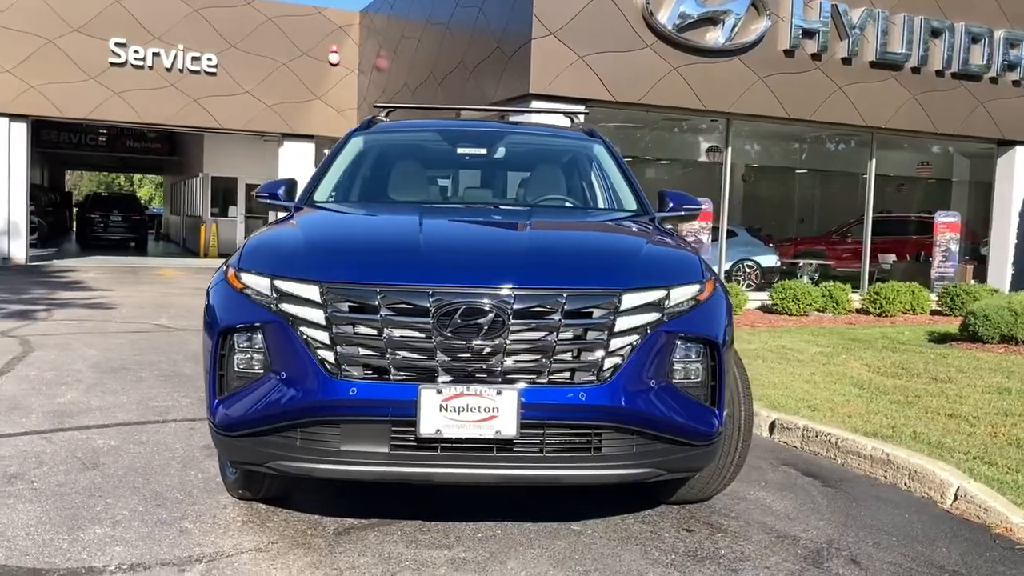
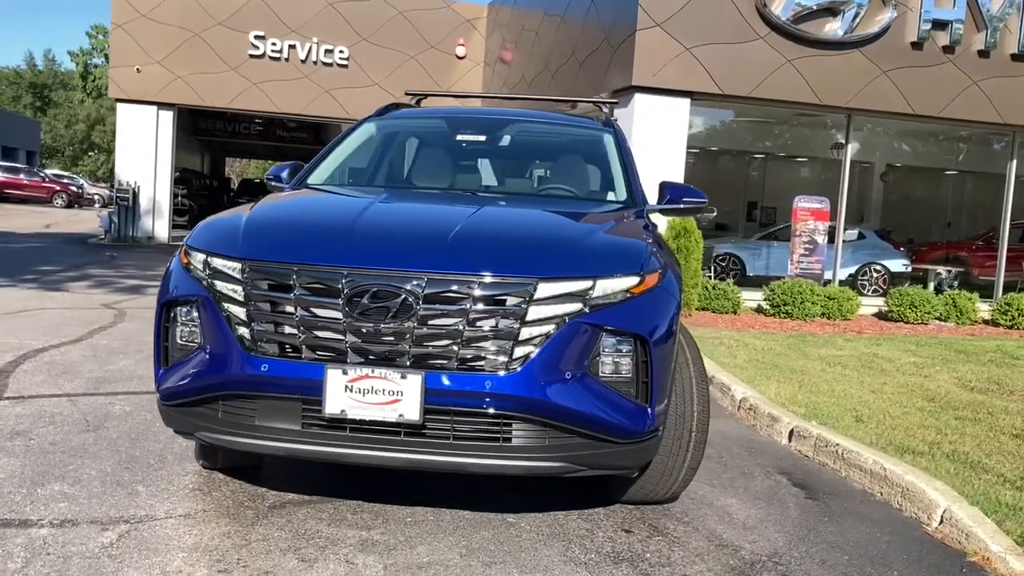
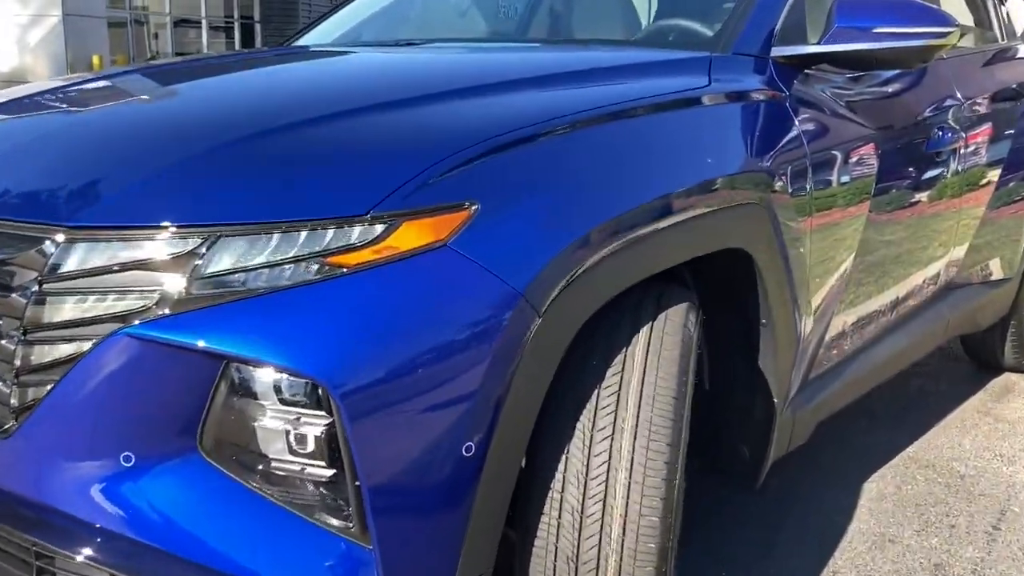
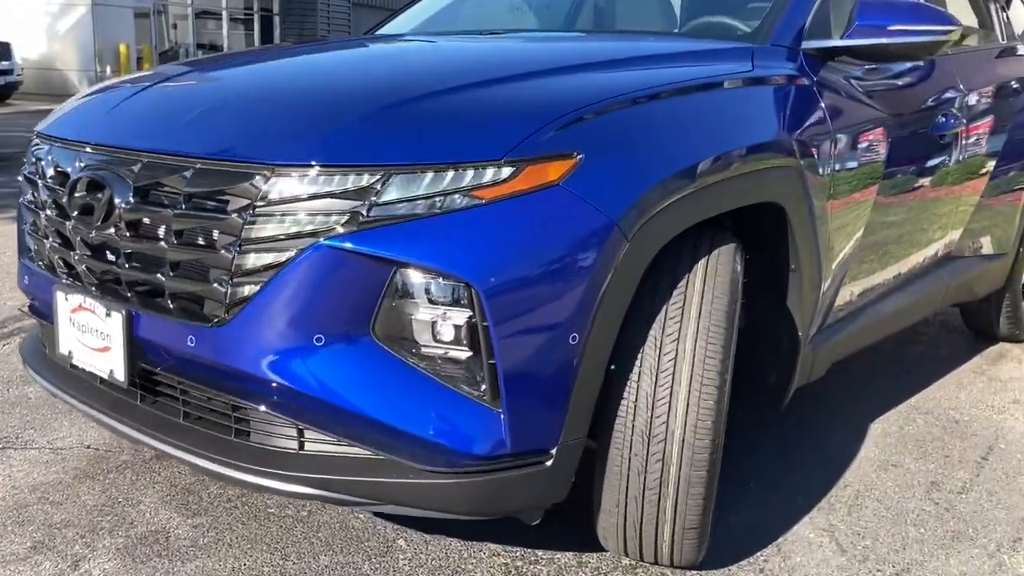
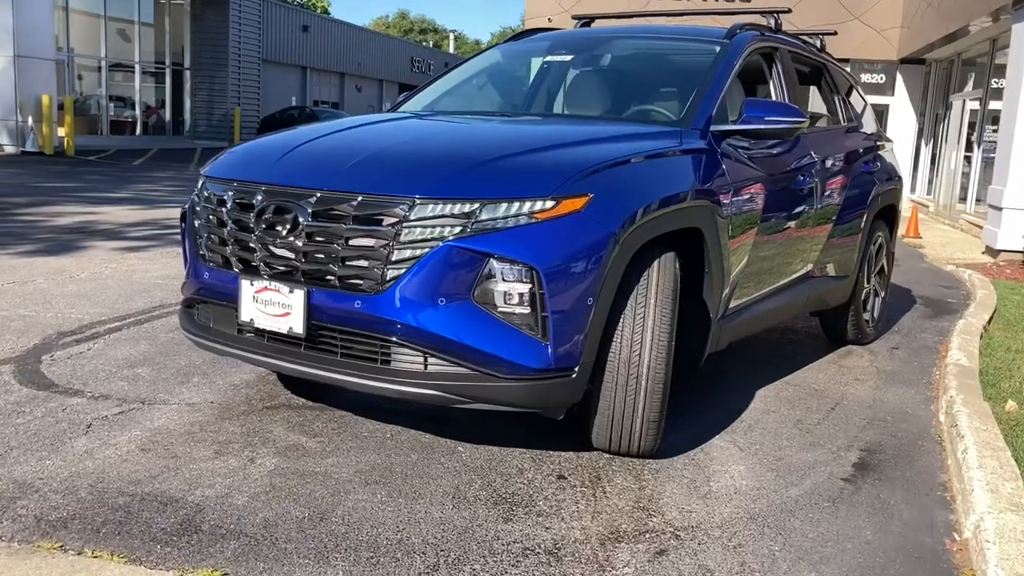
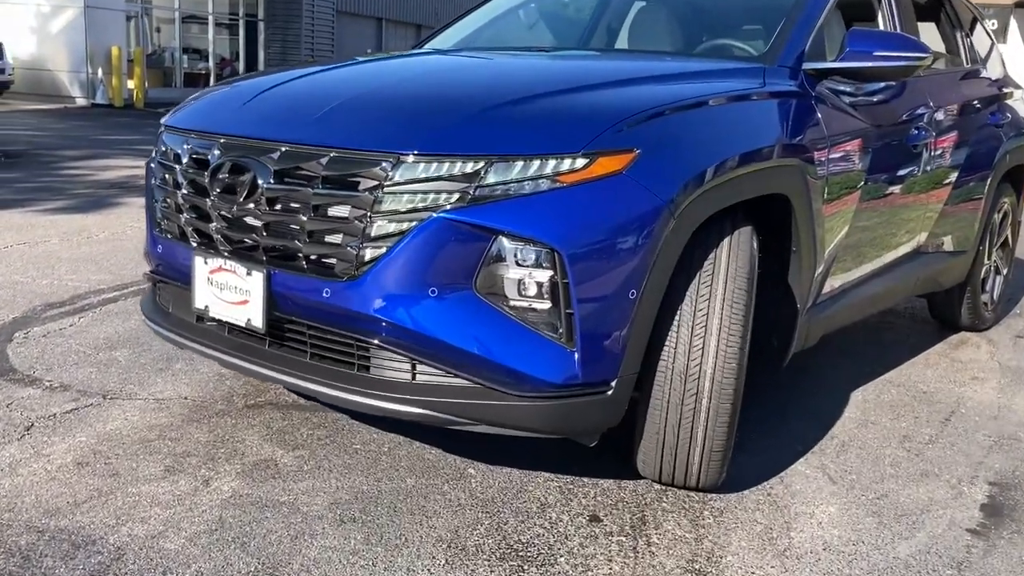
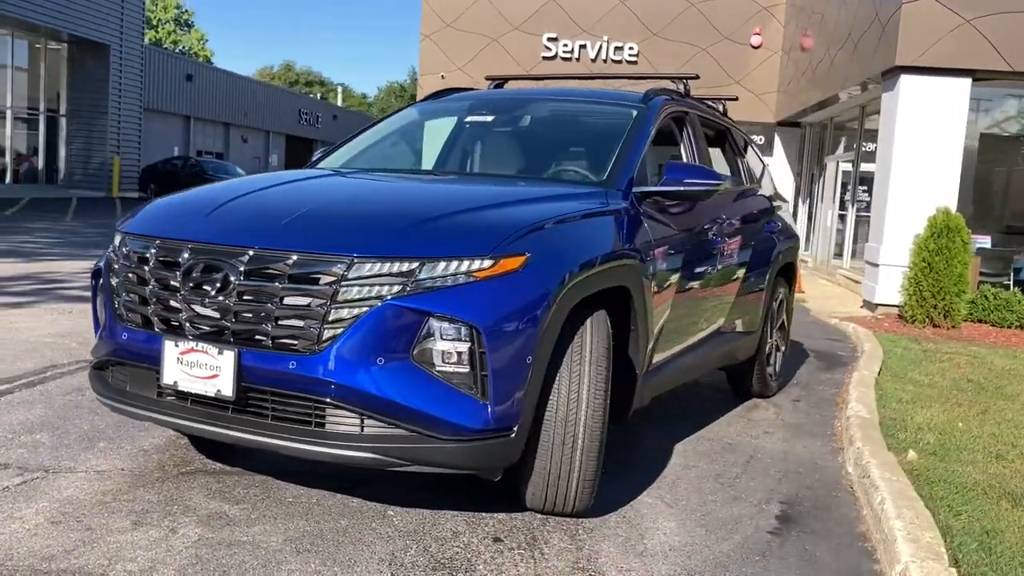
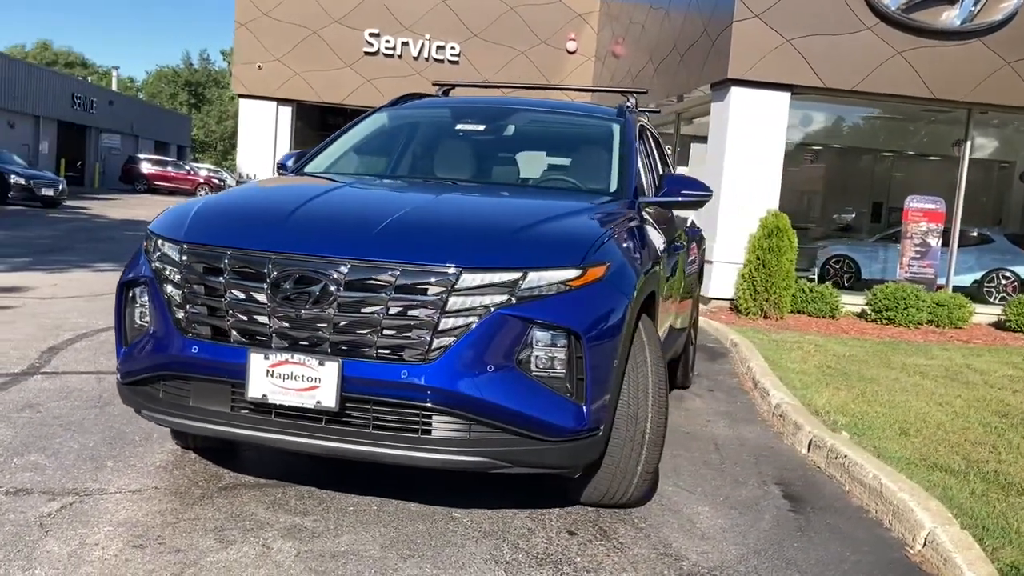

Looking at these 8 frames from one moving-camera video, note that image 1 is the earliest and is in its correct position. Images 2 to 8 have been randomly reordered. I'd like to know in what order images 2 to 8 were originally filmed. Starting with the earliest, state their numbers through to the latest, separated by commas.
2, 8, 7, 5, 6, 4, 3
